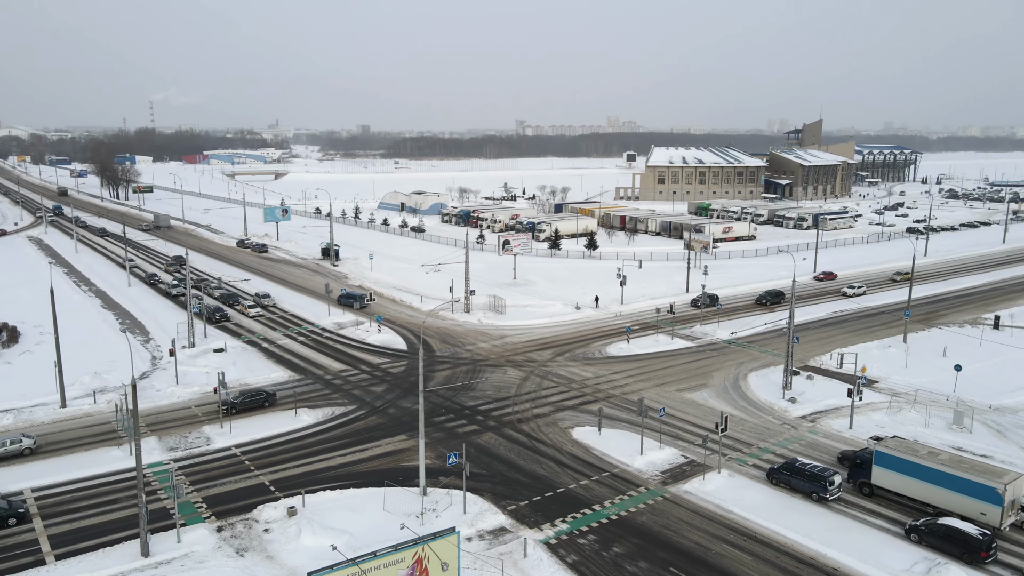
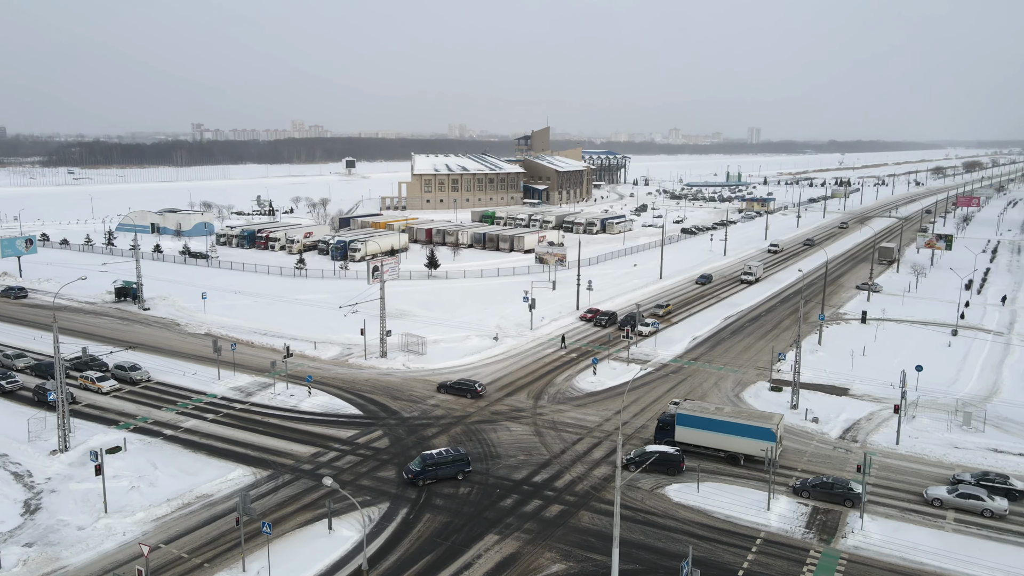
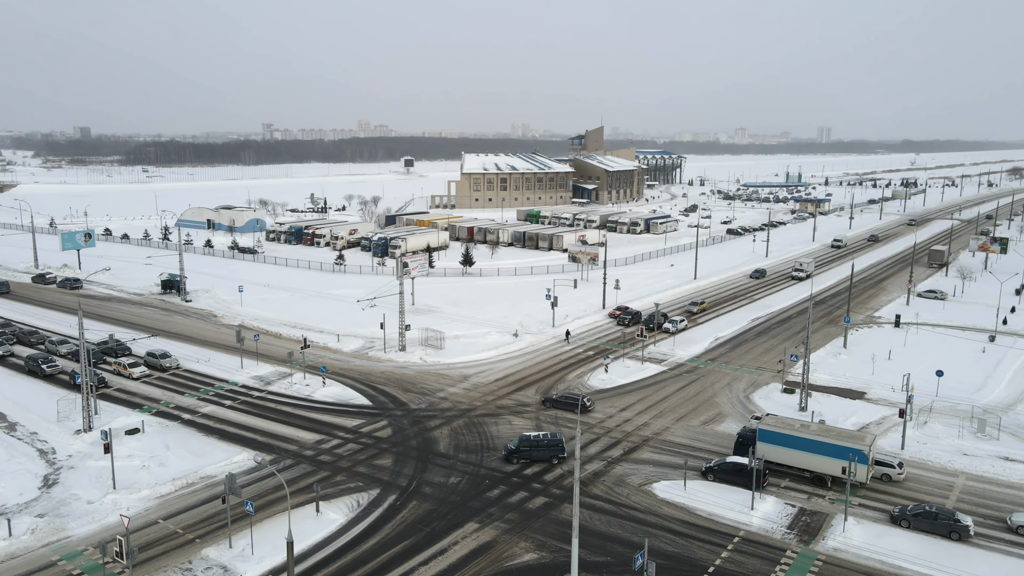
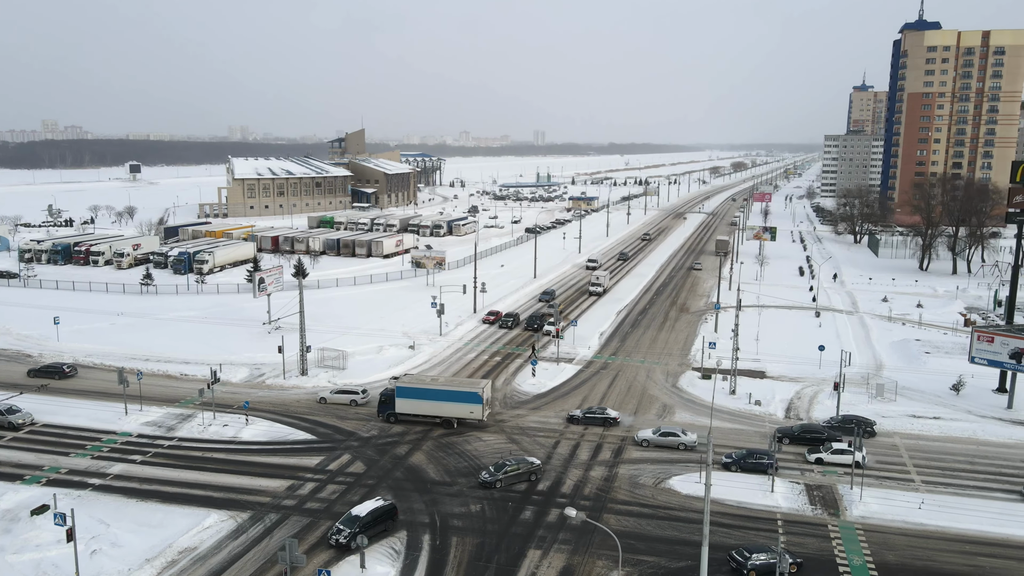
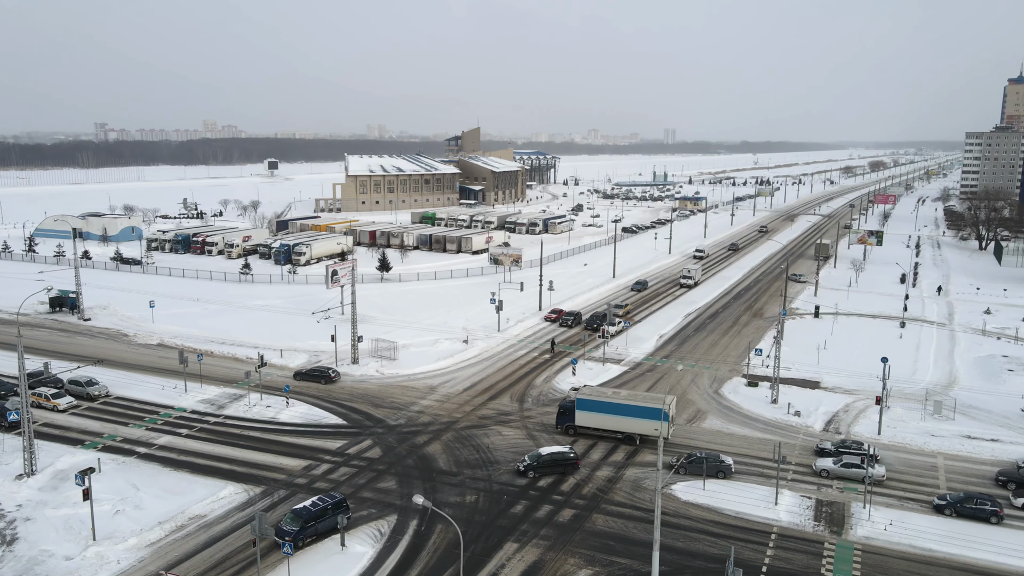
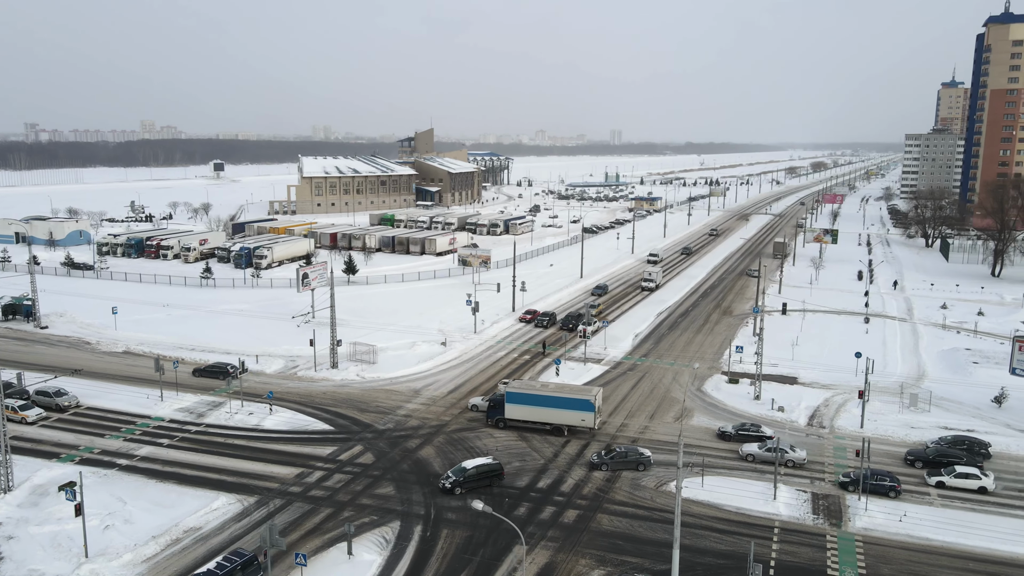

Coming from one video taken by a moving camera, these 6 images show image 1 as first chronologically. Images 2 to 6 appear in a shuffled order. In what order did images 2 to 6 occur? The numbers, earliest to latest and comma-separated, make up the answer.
3, 2, 5, 6, 4
